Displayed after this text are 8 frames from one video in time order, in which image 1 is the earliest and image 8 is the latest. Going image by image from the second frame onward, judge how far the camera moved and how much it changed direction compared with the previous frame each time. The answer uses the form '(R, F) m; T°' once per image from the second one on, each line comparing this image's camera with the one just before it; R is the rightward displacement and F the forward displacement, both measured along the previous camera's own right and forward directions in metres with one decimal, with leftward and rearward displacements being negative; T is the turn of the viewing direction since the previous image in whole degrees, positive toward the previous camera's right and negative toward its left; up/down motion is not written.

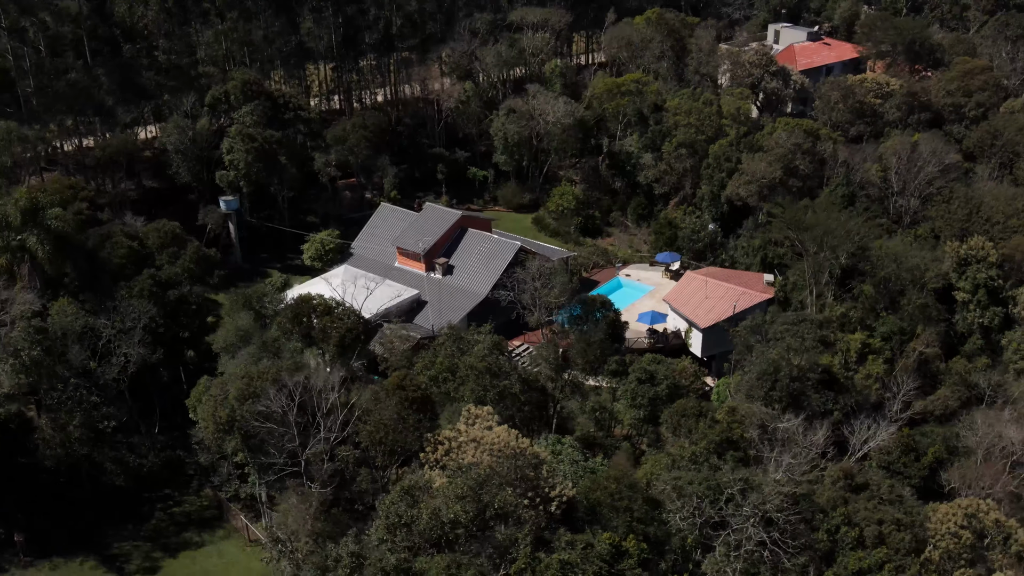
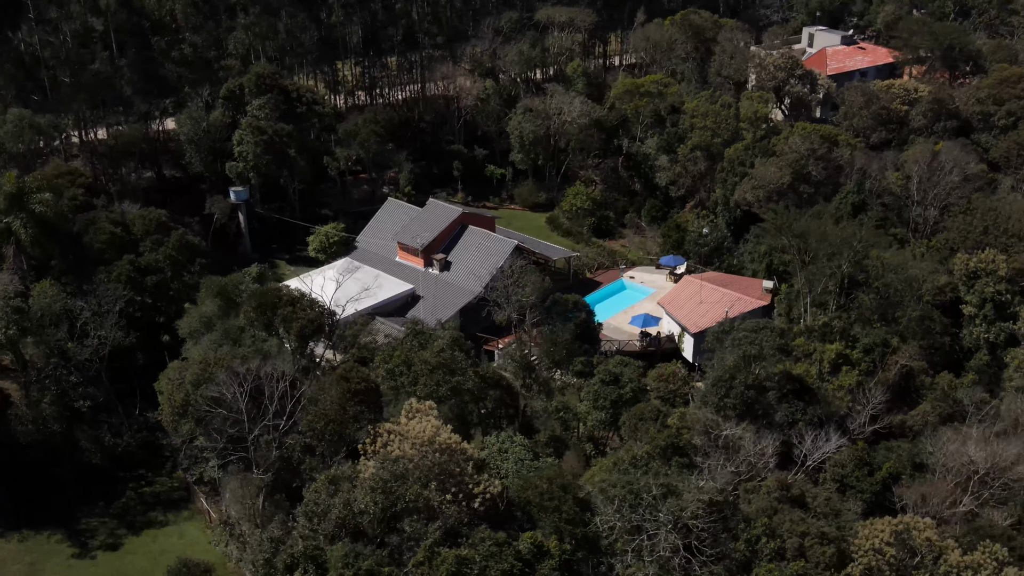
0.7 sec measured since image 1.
(+2.6, 0.0) m; -4°
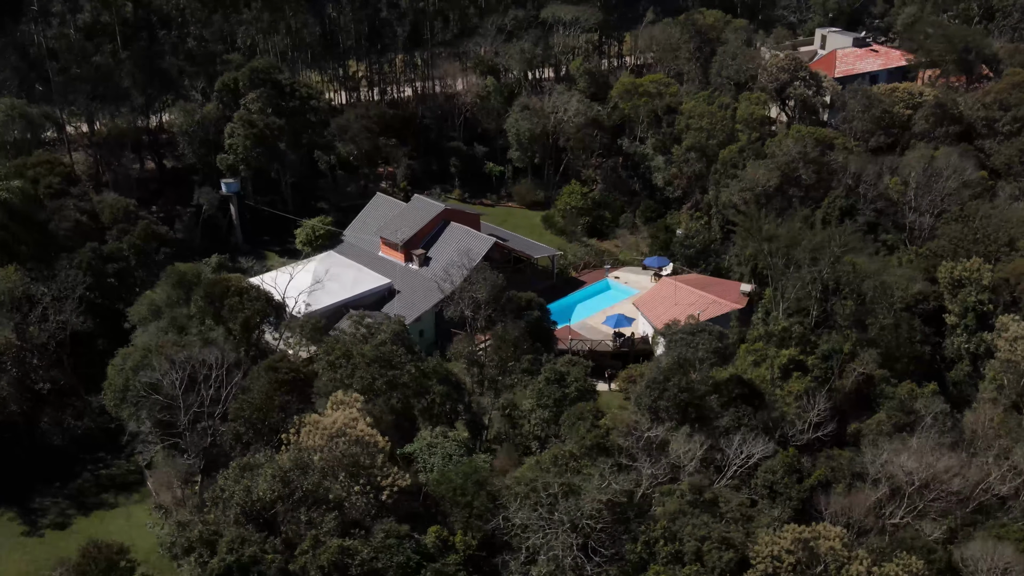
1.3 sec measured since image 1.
(+2.7, 0.0) m; -3°
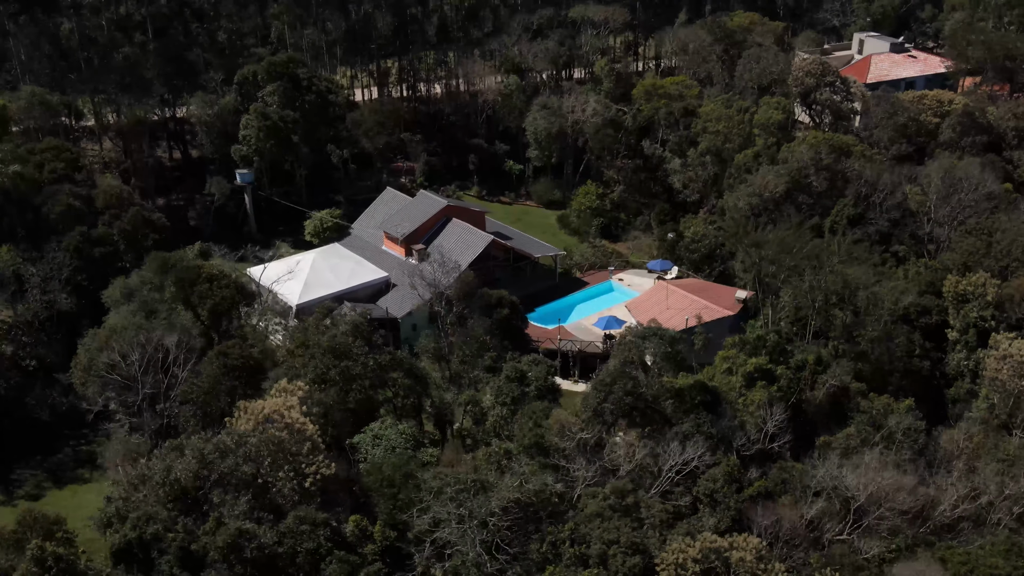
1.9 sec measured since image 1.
(+2.9, 0.0) m; -4°
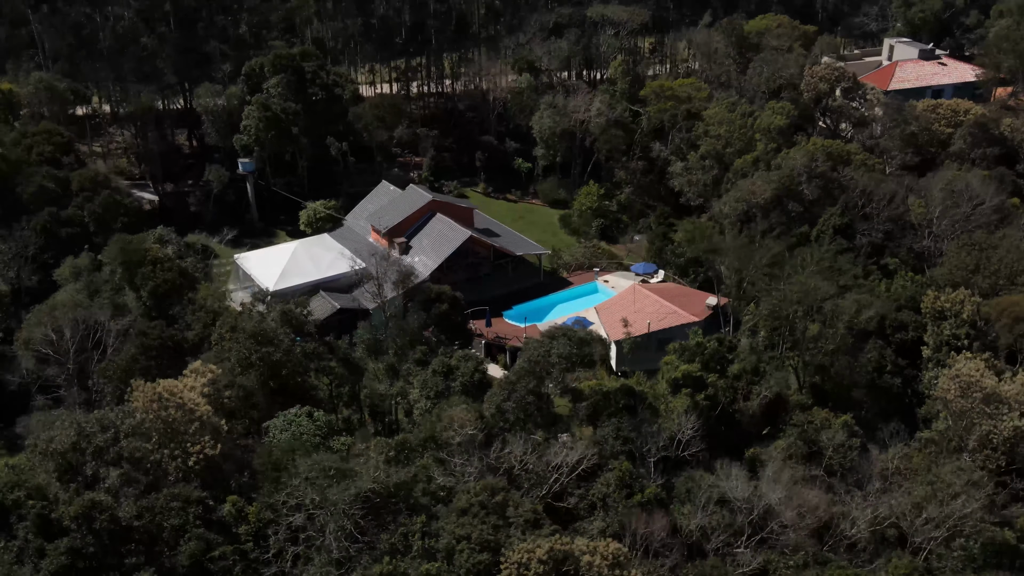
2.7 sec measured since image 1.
(+4.1, 0.0) m; -5°
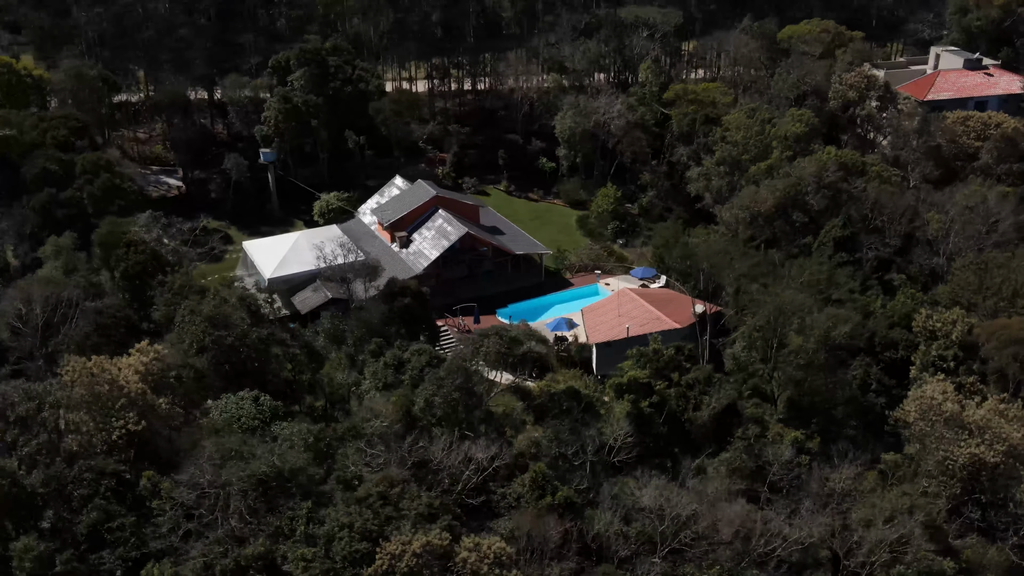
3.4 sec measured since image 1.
(+3.7, +0.1) m; -6°
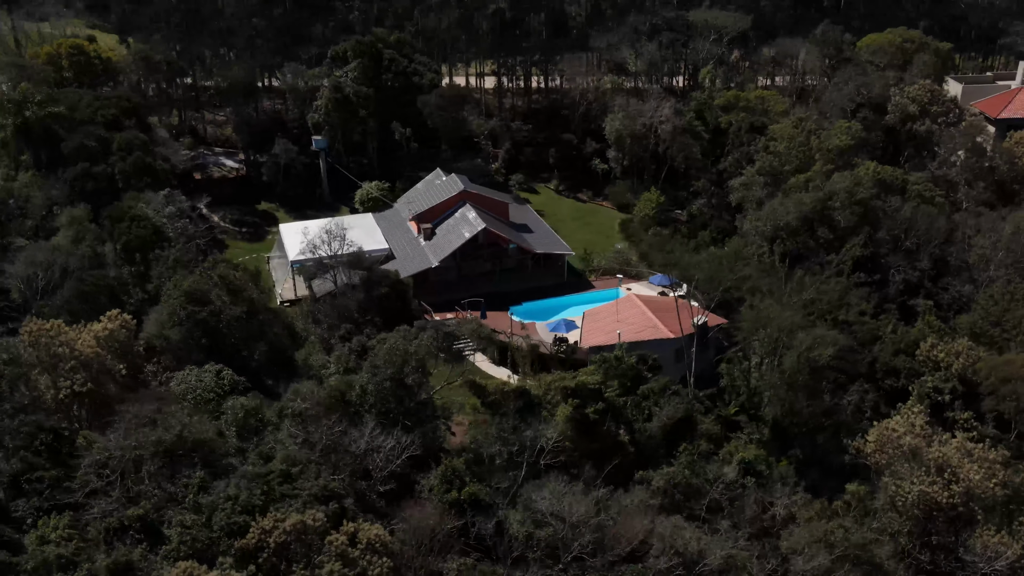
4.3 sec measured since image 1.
(+4.7, +0.2) m; -8°
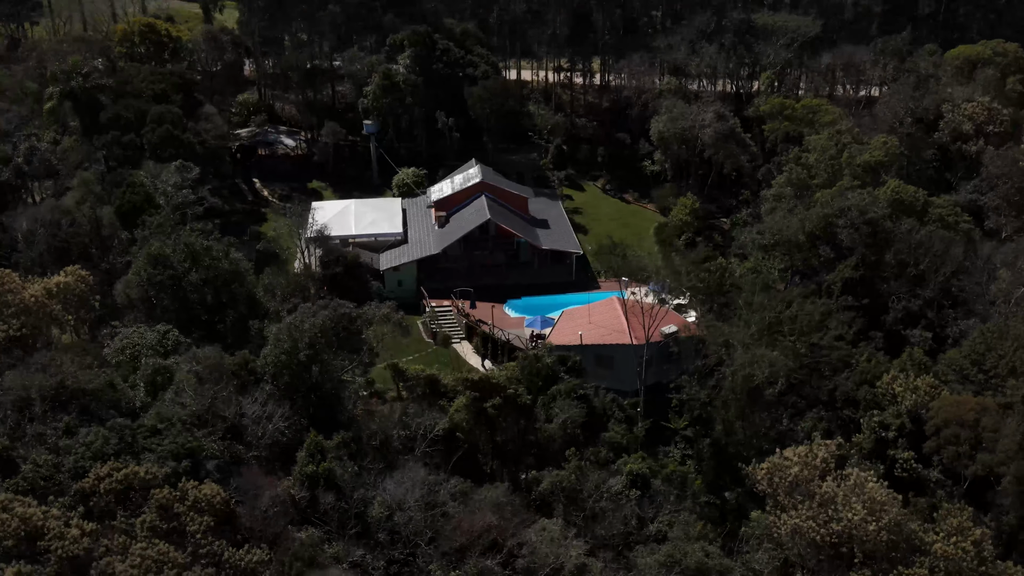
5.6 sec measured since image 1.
(+6.6, +0.4) m; -10°
